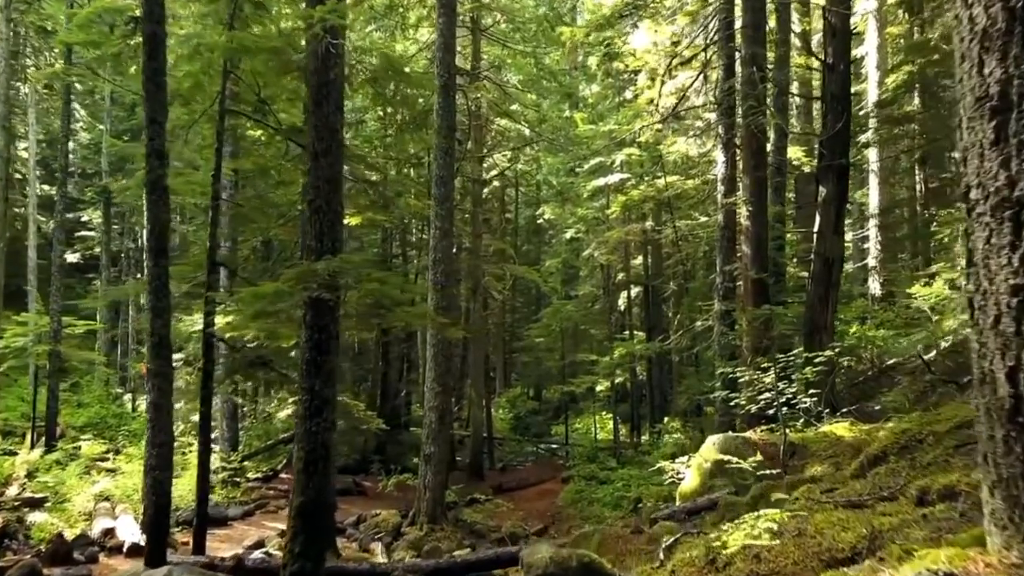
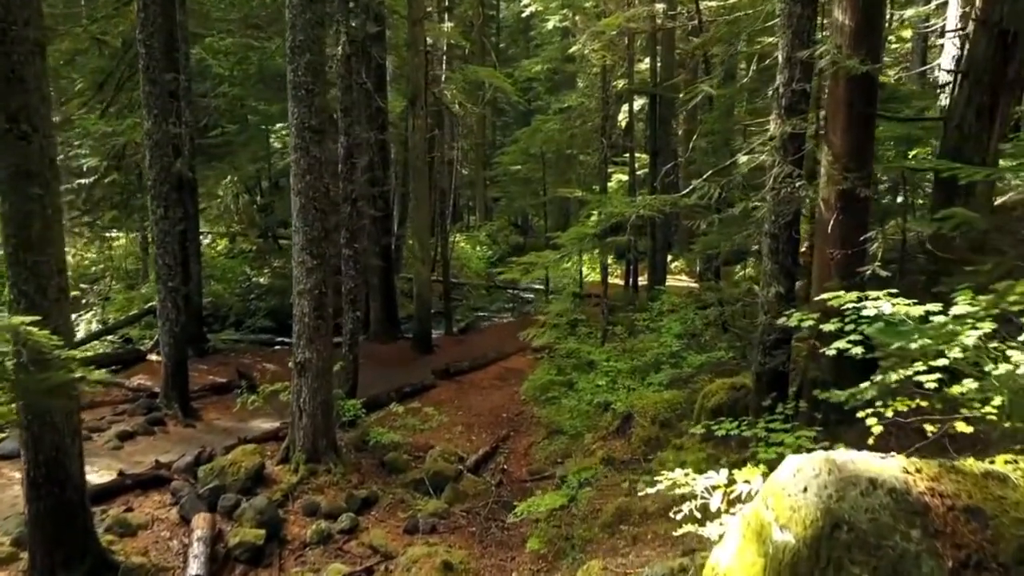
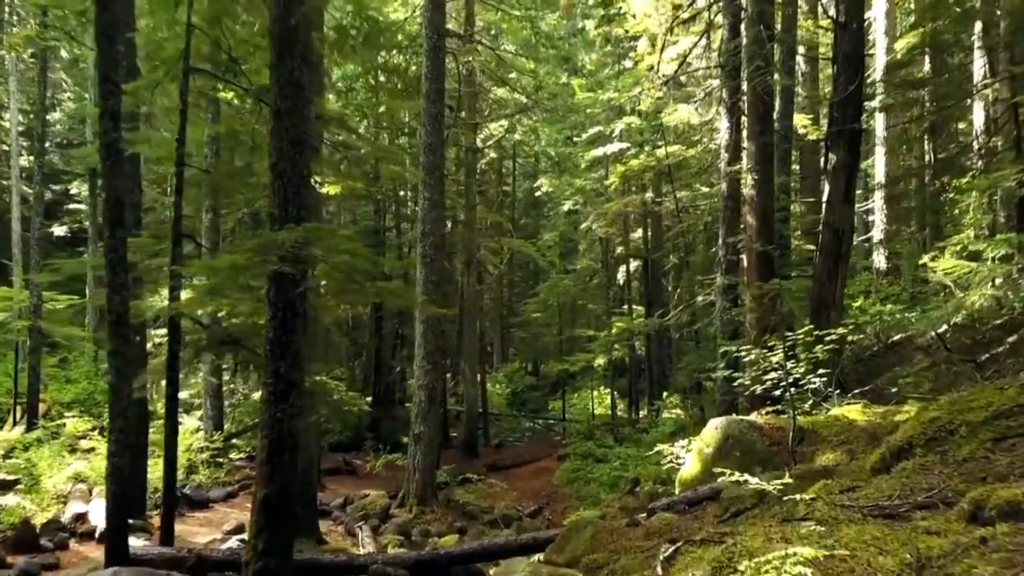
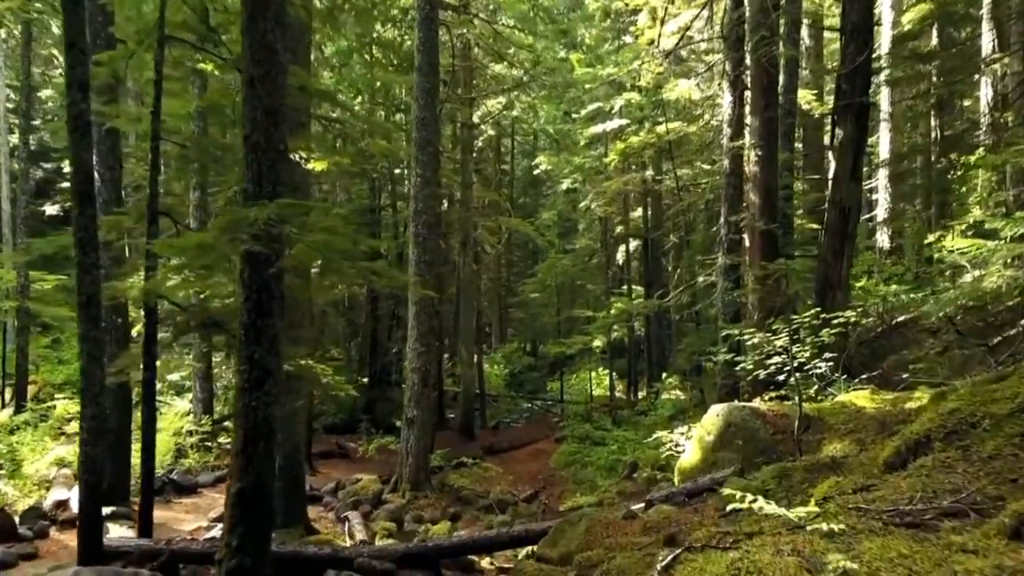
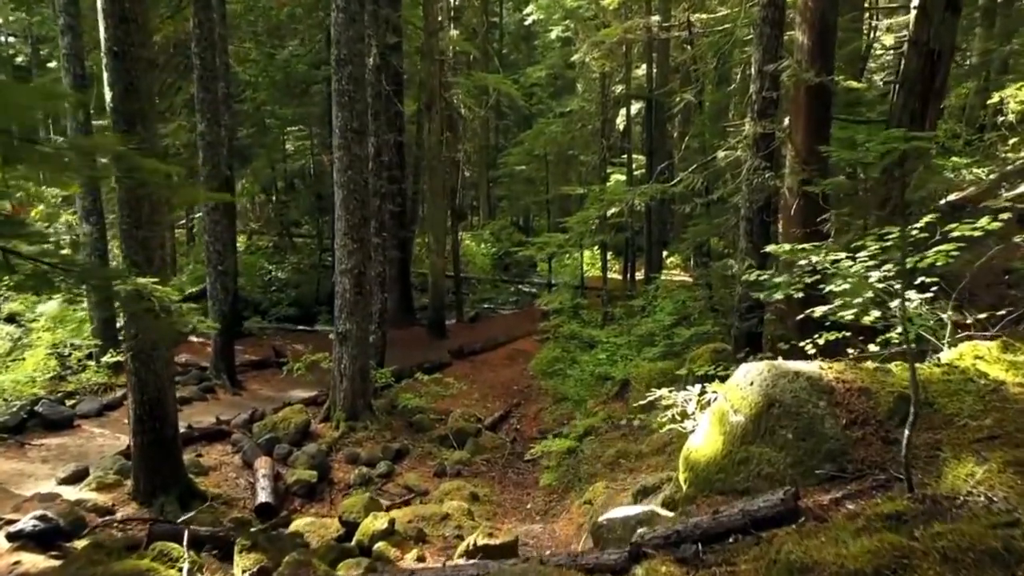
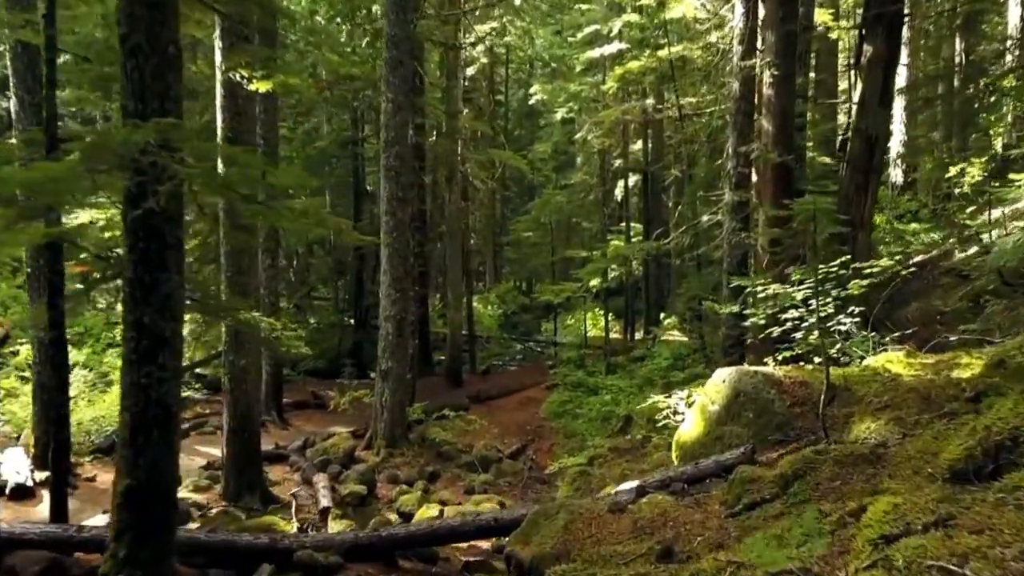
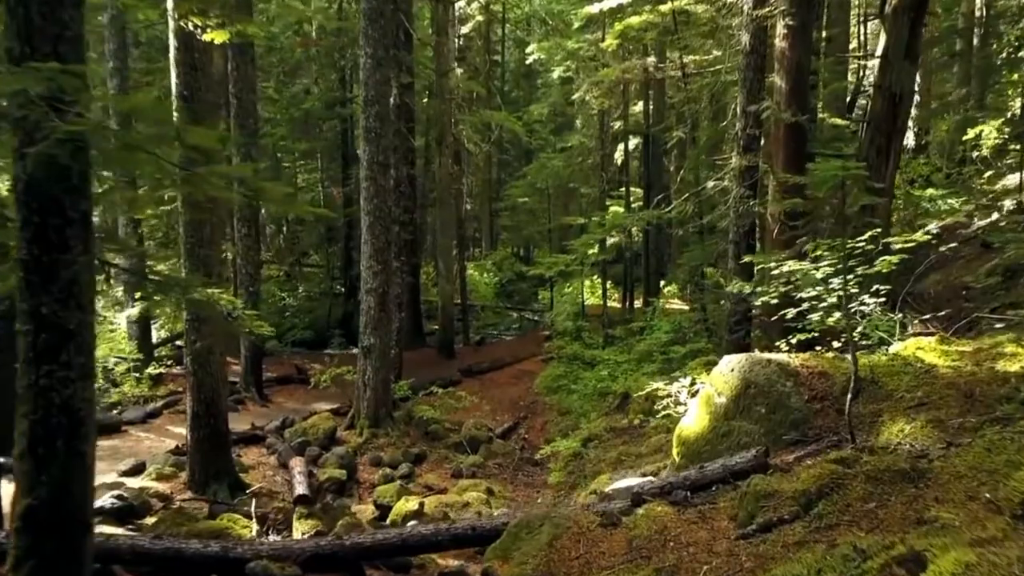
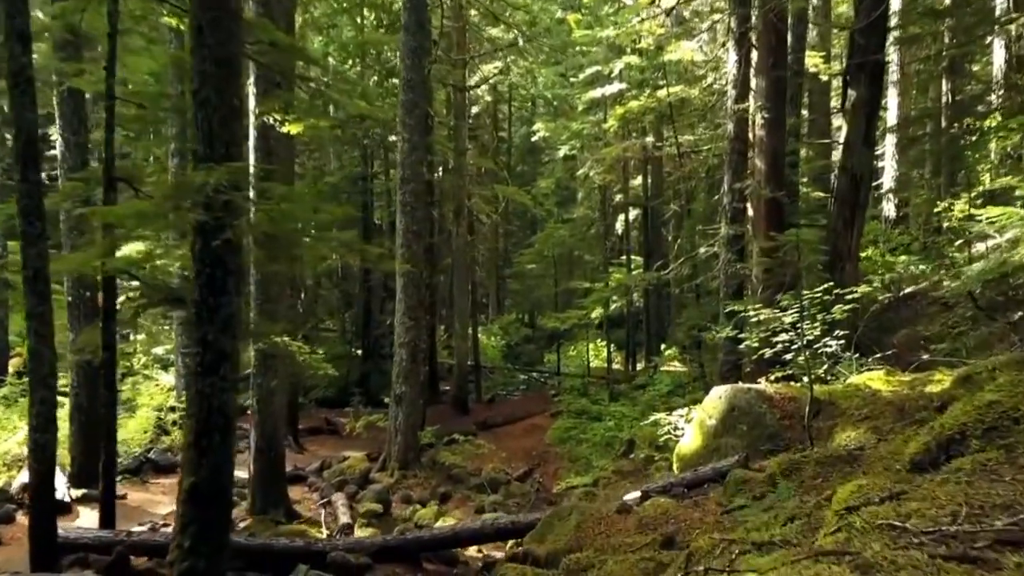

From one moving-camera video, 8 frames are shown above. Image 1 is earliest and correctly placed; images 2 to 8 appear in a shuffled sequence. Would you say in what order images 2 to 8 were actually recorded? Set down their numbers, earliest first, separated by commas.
3, 4, 8, 6, 7, 5, 2
